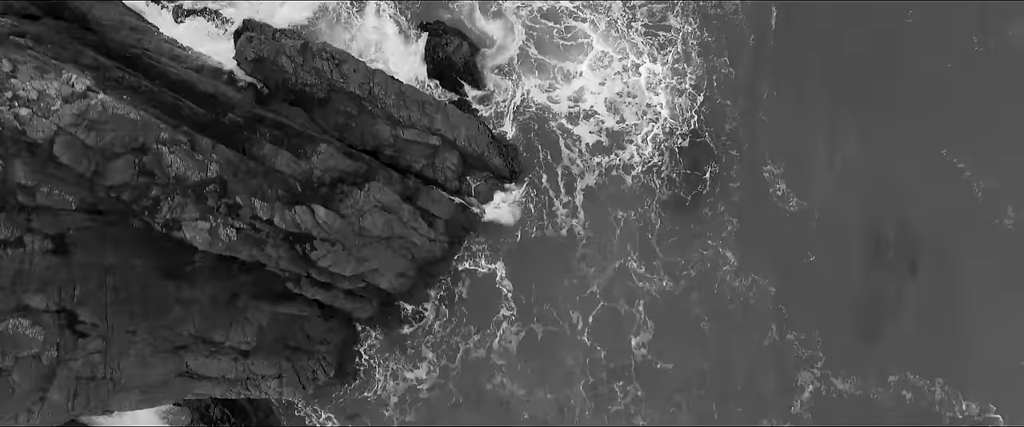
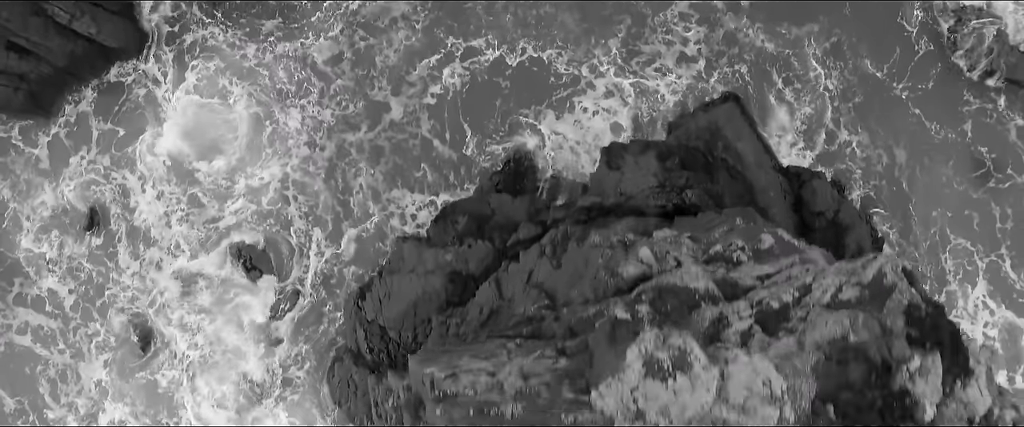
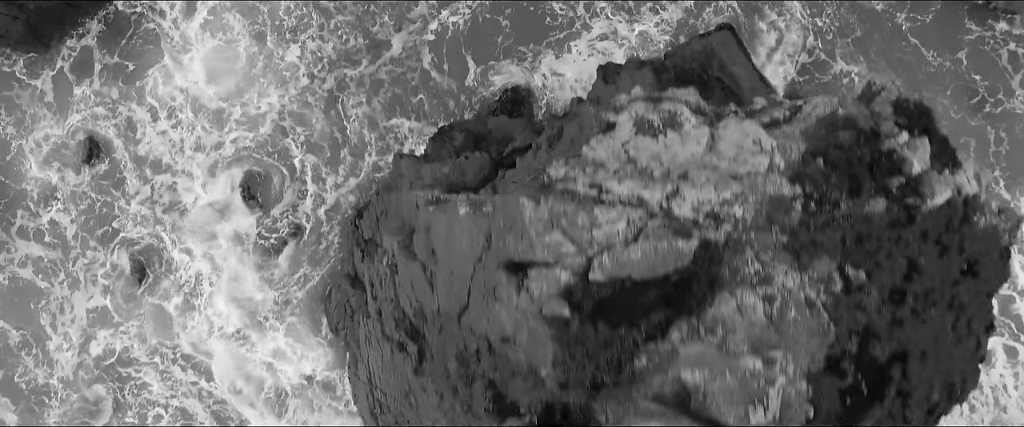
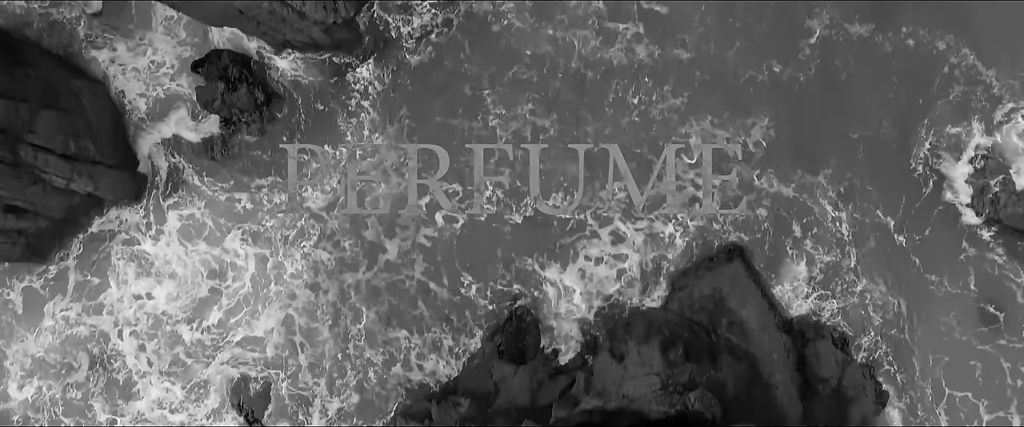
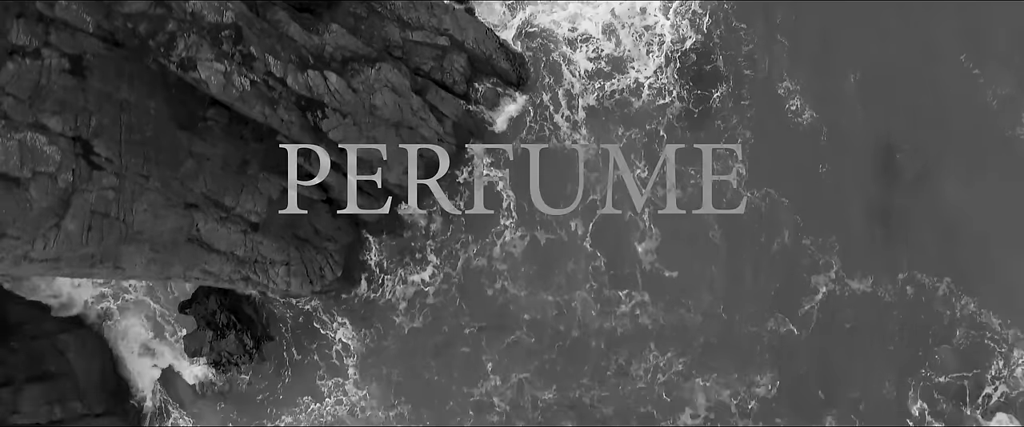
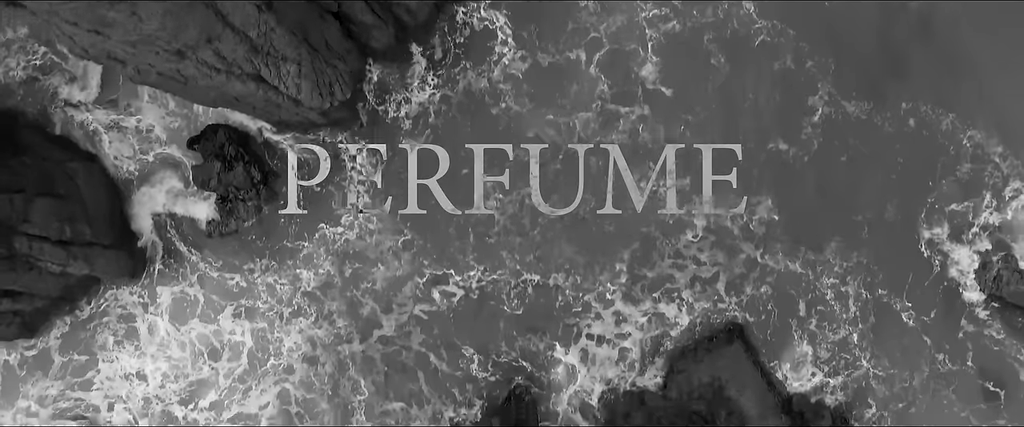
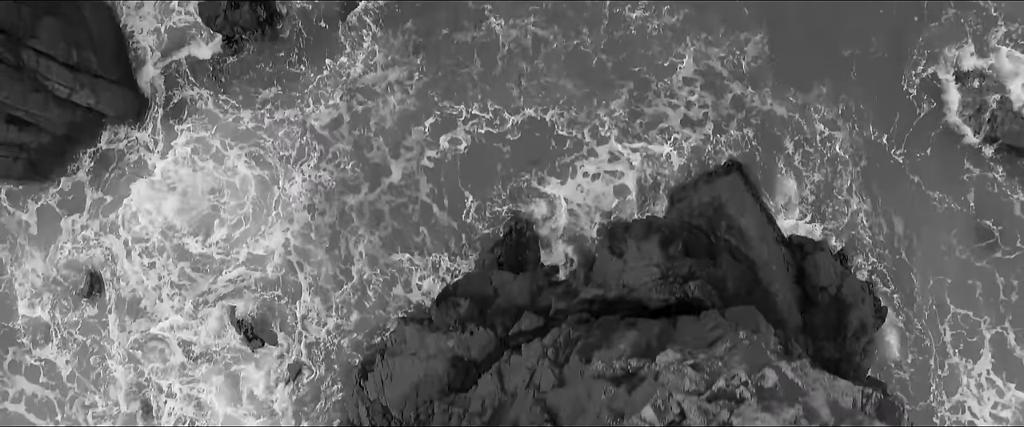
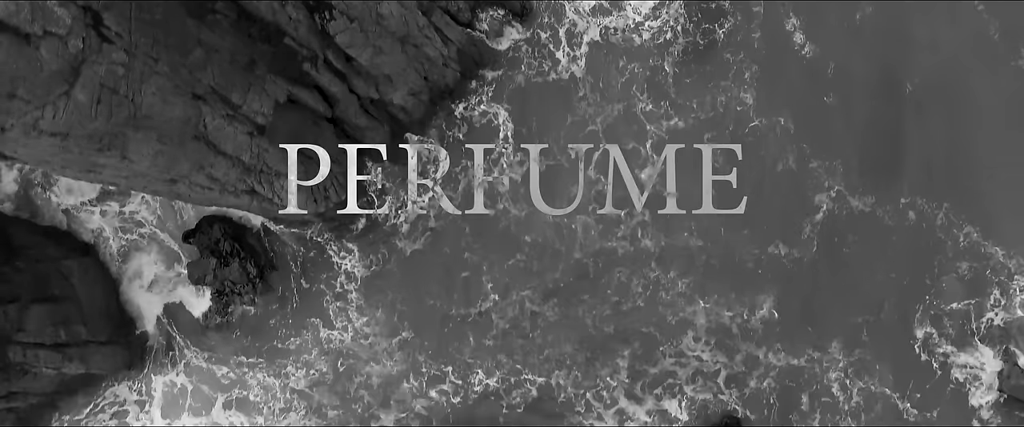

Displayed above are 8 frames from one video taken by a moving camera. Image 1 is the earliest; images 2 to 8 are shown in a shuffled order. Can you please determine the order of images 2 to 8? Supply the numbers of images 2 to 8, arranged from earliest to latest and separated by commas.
5, 8, 6, 4, 7, 2, 3
